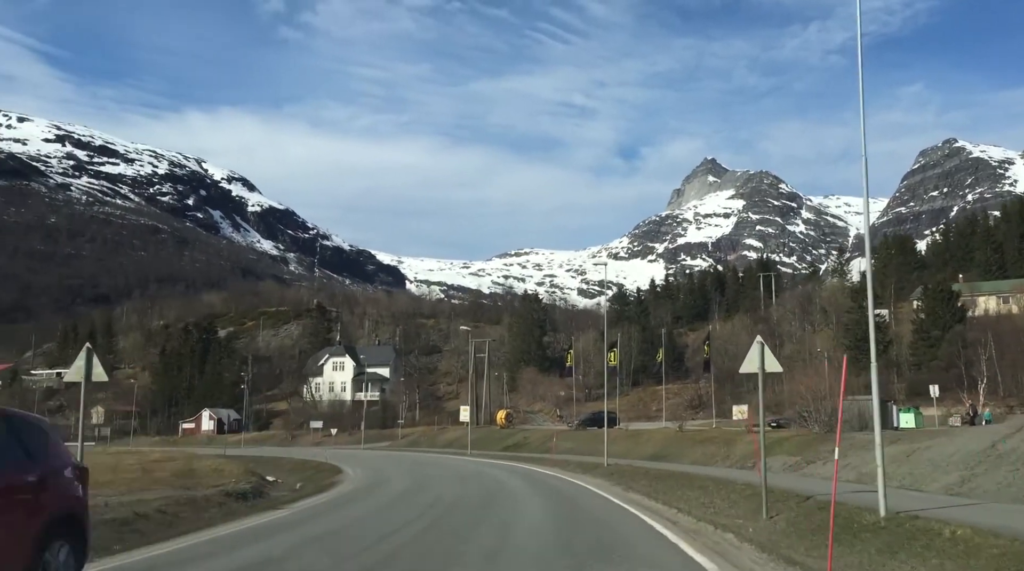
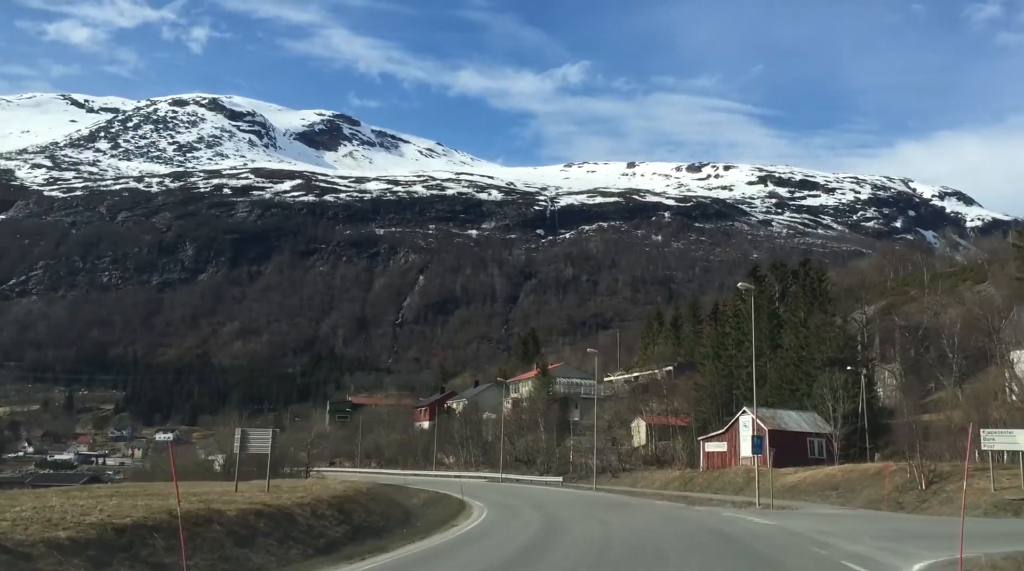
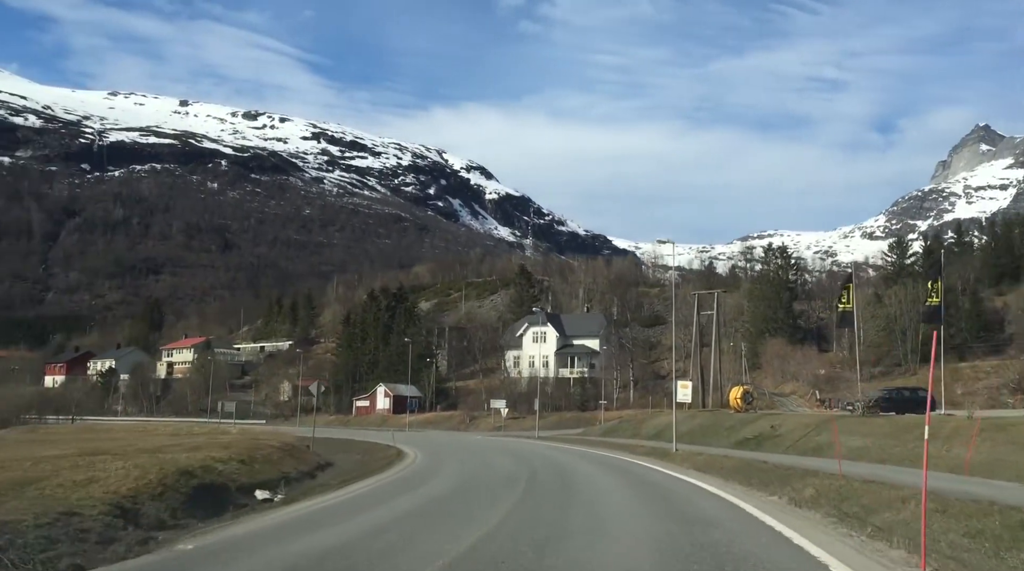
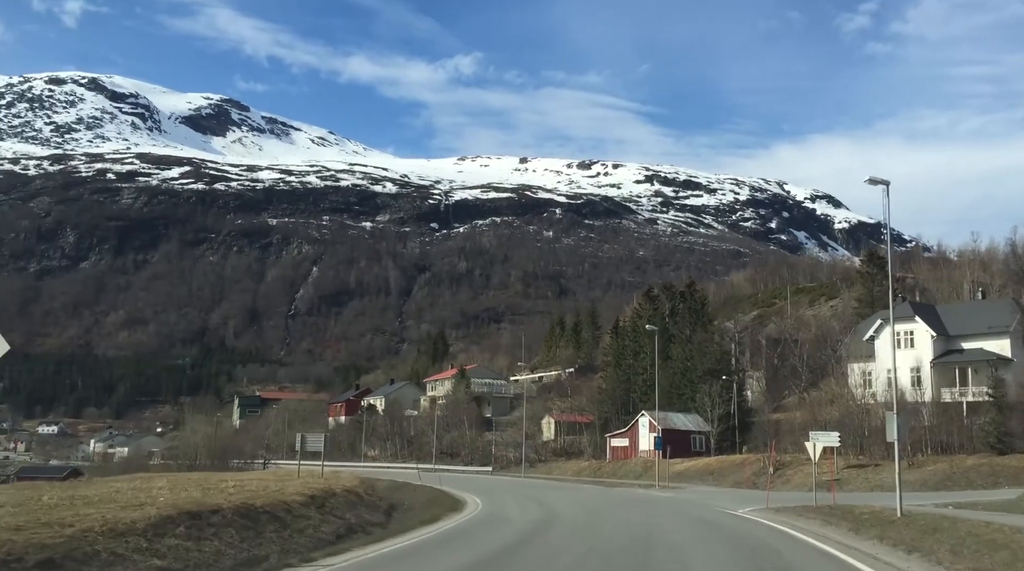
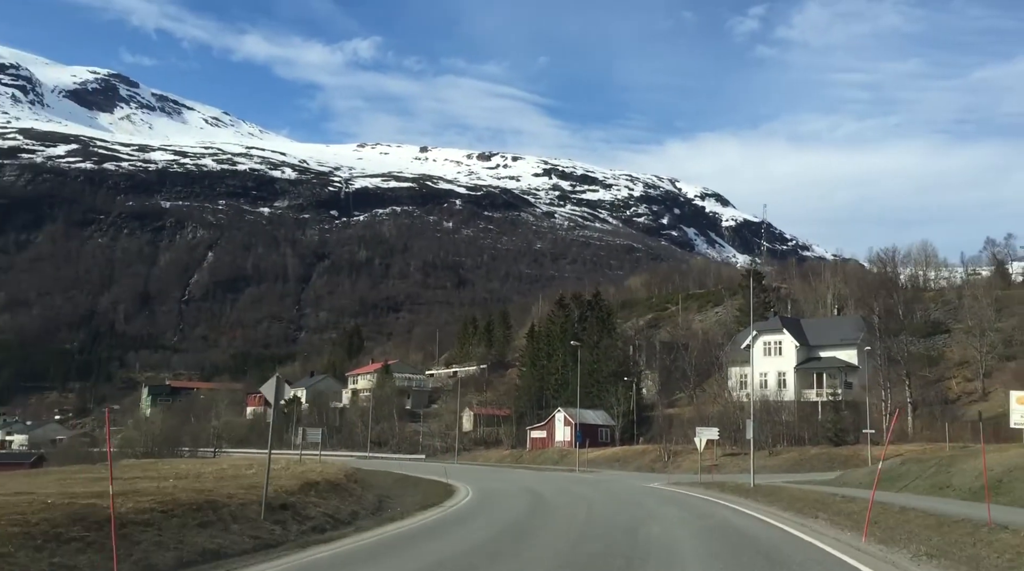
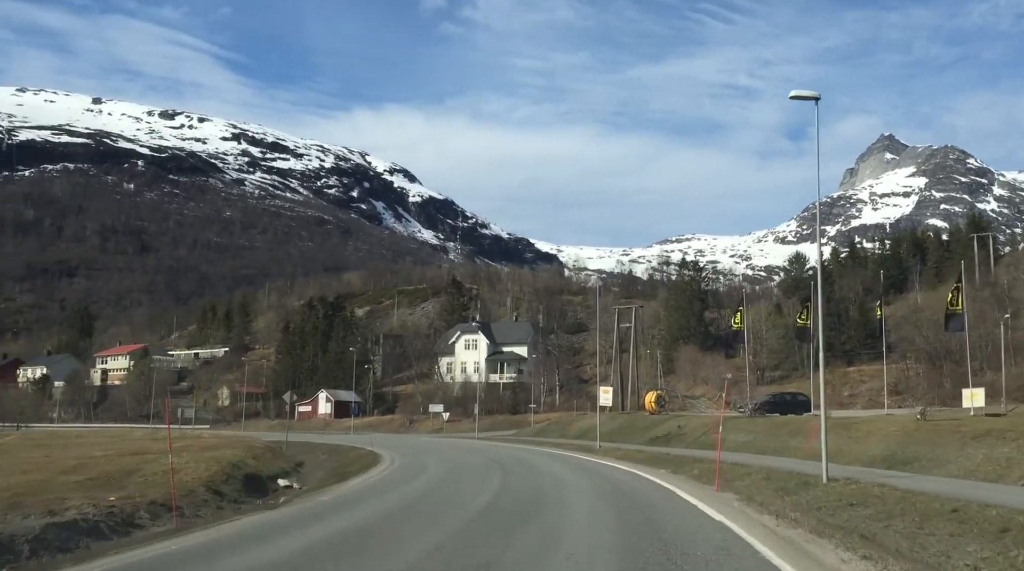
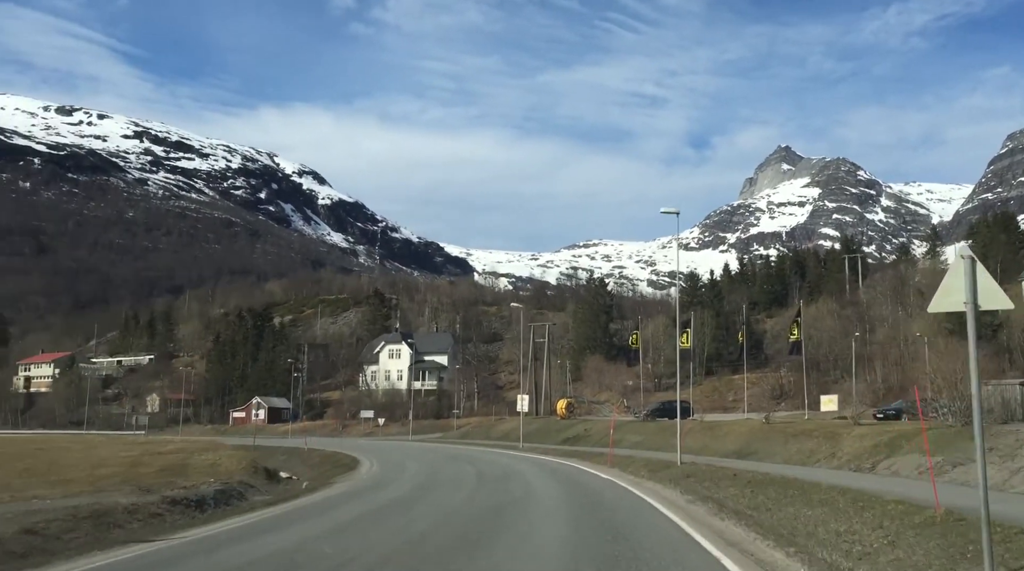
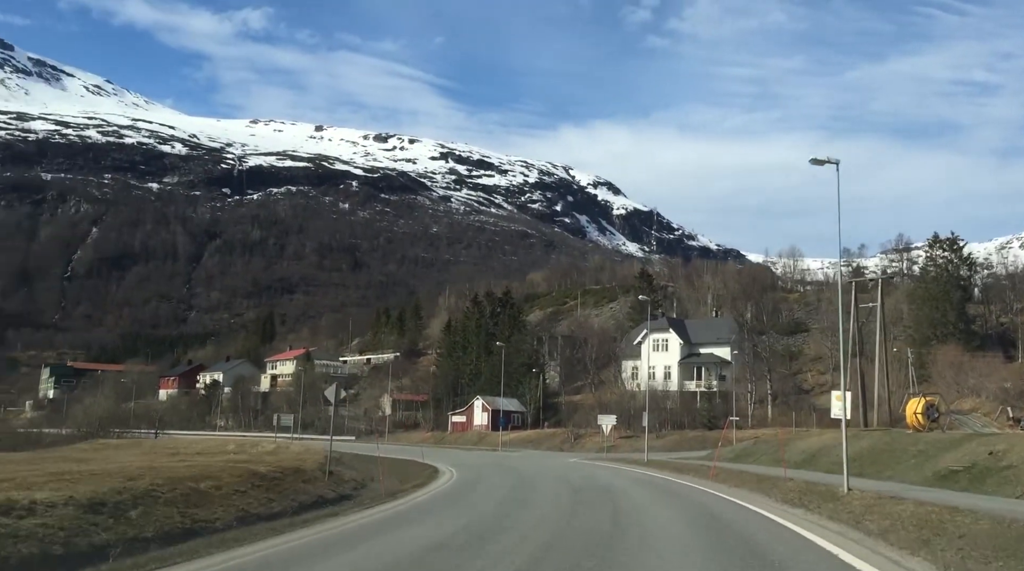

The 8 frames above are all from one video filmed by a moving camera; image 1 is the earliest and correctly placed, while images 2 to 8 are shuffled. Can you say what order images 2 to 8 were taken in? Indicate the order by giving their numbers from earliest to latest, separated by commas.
7, 6, 3, 8, 5, 4, 2
